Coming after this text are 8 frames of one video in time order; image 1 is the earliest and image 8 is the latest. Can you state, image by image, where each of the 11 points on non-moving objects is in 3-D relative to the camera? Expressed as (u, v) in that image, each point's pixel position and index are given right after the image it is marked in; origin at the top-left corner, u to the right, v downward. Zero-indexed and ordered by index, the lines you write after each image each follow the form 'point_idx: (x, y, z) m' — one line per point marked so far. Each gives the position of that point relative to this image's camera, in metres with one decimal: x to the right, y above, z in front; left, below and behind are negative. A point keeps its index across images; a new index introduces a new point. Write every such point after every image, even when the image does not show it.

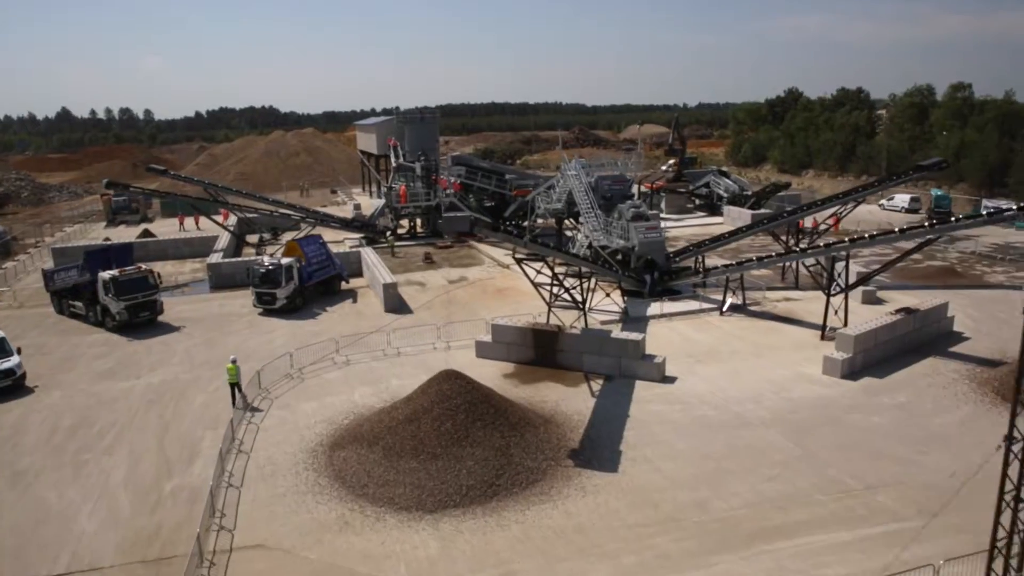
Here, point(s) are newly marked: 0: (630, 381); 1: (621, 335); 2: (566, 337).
0: (+3.2, -2.5, +19.0) m
1: (+3.0, -1.4, +19.2) m
2: (+1.5, -1.4, +19.7) m
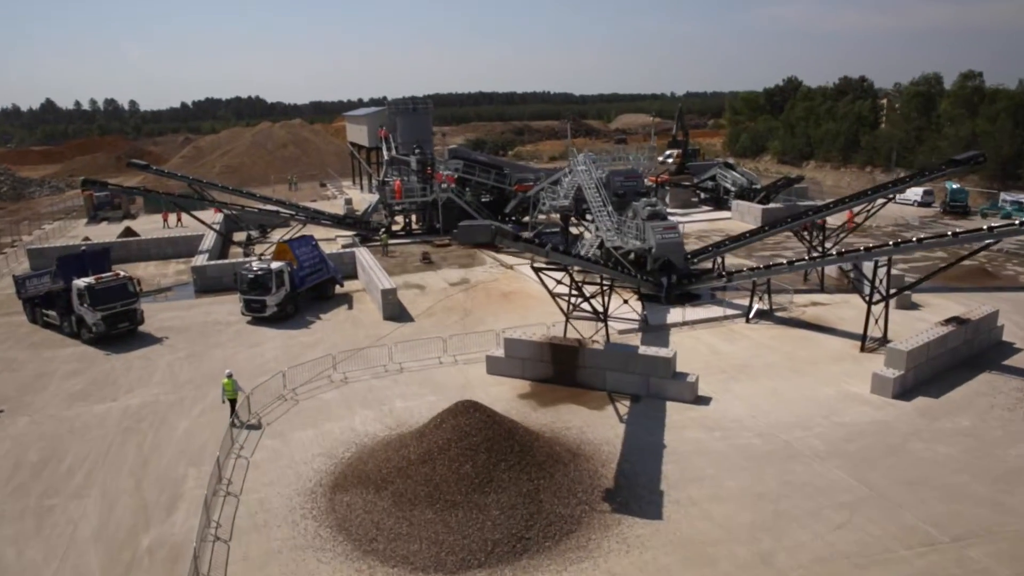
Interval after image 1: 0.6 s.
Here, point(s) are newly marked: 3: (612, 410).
0: (+3.6, -2.8, +17.2) m
1: (+3.4, -1.6, +17.4) m
2: (+1.9, -1.7, +18.0) m
3: (+2.5, -2.9, +16.9) m
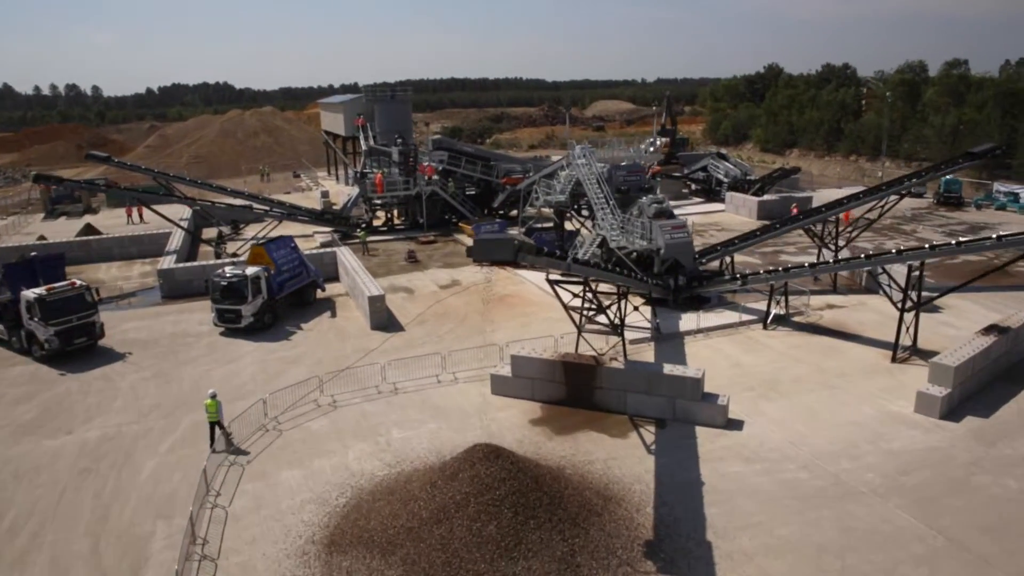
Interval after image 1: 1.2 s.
0: (+3.9, -3.1, +15.6) m
1: (+3.7, -1.9, +15.7) m
2: (+2.2, -2.0, +16.2) m
3: (+2.7, -3.2, +15.2) m
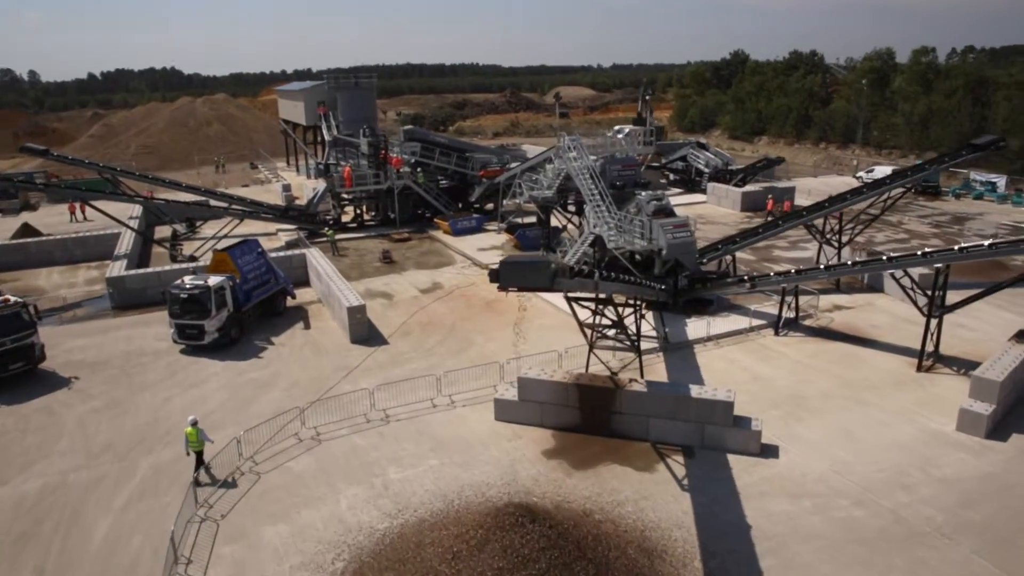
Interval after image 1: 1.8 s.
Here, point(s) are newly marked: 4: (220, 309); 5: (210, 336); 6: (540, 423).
0: (+4.1, -3.3, +14.0) m
1: (+3.9, -2.2, +14.1) m
2: (+2.3, -2.2, +14.5) m
3: (+3.0, -3.5, +13.6) m
4: (-8.2, -0.6, +19.9) m
5: (-8.4, -1.3, +19.7) m
6: (+0.6, -2.9, +15.2) m
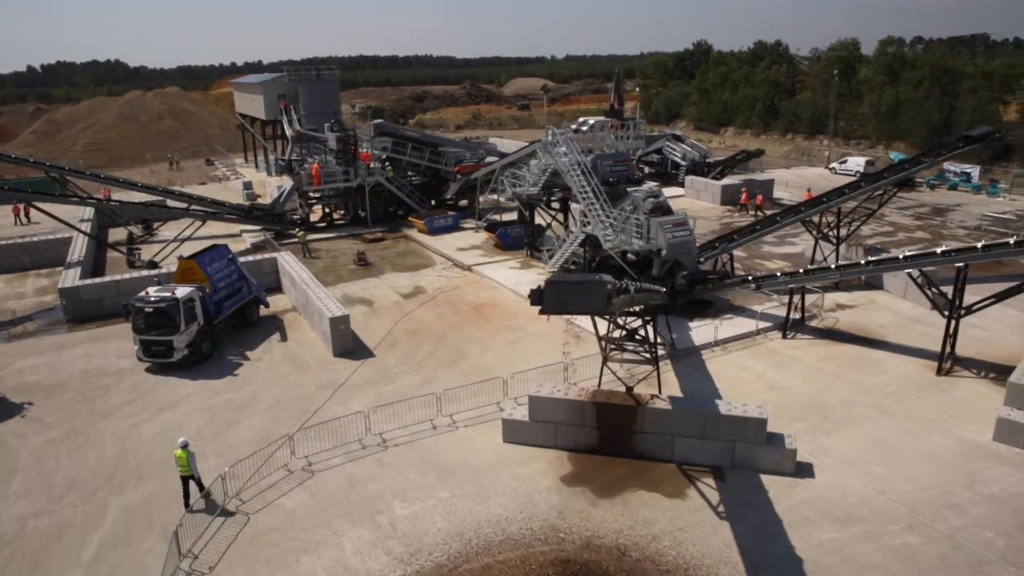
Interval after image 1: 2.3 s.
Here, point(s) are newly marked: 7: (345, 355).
0: (+4.4, -3.5, +13.0) m
1: (+4.1, -2.3, +13.1) m
2: (+2.6, -2.4, +13.4) m
3: (+3.3, -3.7, +12.6) m
4: (-8.2, -0.9, +18.1) m
5: (-8.5, -1.7, +18.0) m
6: (+0.8, -3.1, +14.0) m
7: (-4.5, -1.8, +18.9) m
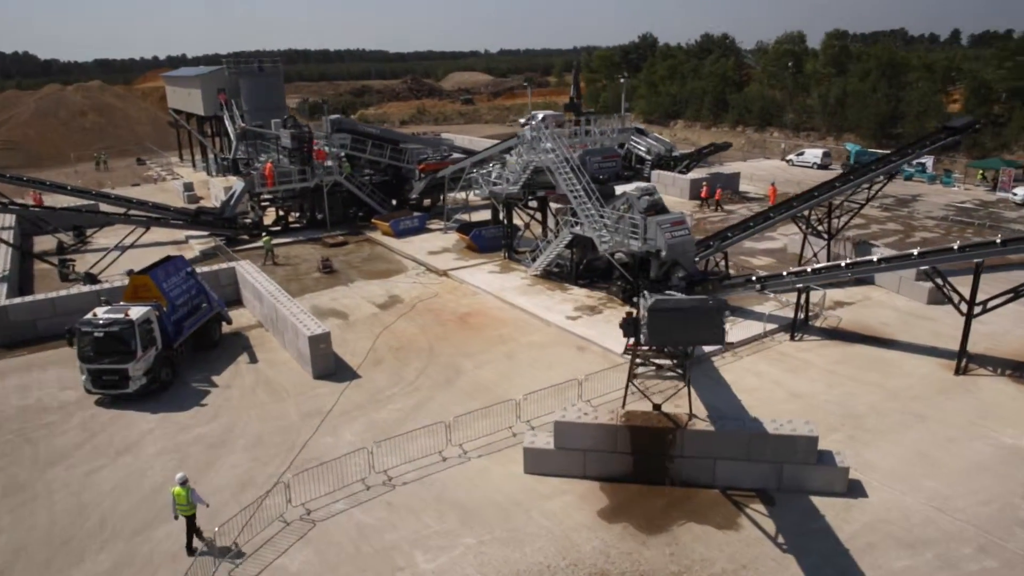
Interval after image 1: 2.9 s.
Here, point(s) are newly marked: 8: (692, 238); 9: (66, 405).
0: (+4.9, -3.6, +12.0) m
1: (+4.6, -2.4, +12.0) m
2: (+3.0, -2.6, +12.2) m
3: (+3.8, -3.8, +11.4) m
4: (-8.2, -1.3, +16.0) m
5: (-8.4, -2.1, +15.8) m
6: (+1.2, -3.3, +12.7) m
7: (-4.5, -2.1, +17.0) m
8: (+5.0, +1.4, +19.8) m
9: (-10.2, -2.6, +16.1) m
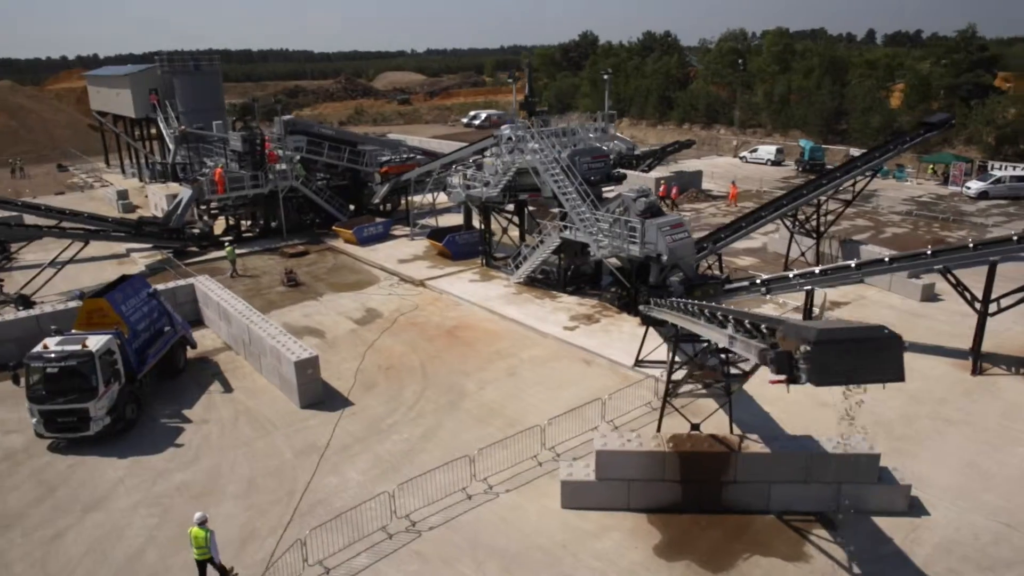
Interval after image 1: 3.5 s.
0: (+5.6, -3.7, +11.2) m
1: (+5.2, -2.6, +11.2) m
2: (+3.6, -2.8, +11.2) m
3: (+4.6, -4.0, +10.5) m
4: (-7.9, -1.8, +13.9) m
5: (-8.0, -2.6, +13.8) m
6: (+1.9, -3.5, +11.5) m
7: (-4.3, -2.5, +15.4) m
8: (+4.8, +1.3, +18.9) m
9: (-9.8, -3.2, +13.9) m
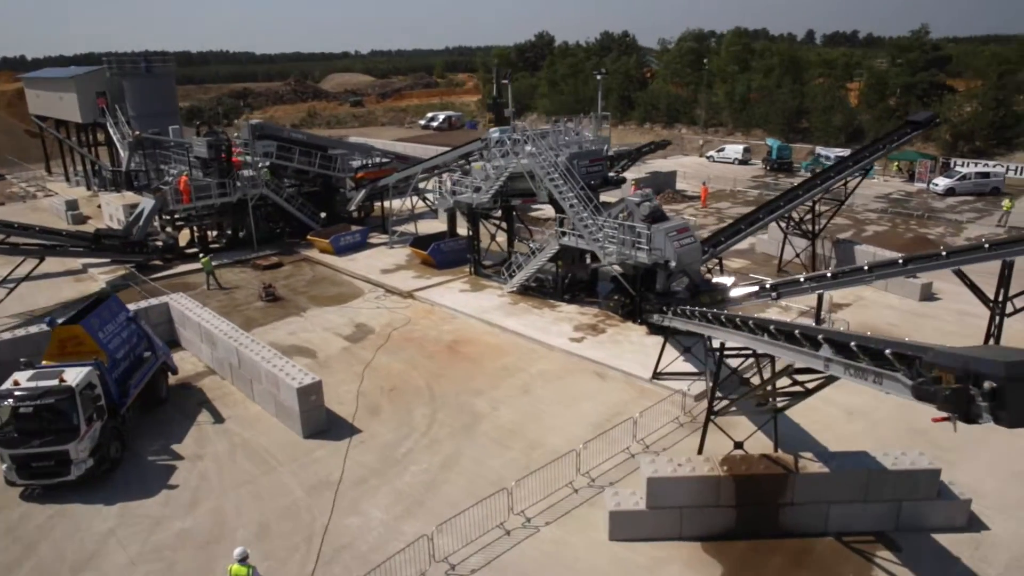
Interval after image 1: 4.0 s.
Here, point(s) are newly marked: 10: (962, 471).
0: (+6.3, -3.8, +10.7) m
1: (+5.9, -2.7, +10.7) m
2: (+4.3, -2.9, +10.6) m
3: (+5.3, -4.1, +10.0) m
4: (-7.4, -2.3, +12.5) m
5: (-7.5, -3.1, +12.3) m
6: (+2.5, -3.8, +10.8) m
7: (-3.9, -2.9, +14.2) m
8: (+4.9, +1.1, +18.4) m
9: (-9.3, -3.7, +12.4) m
10: (+8.0, -3.2, +12.6) m
